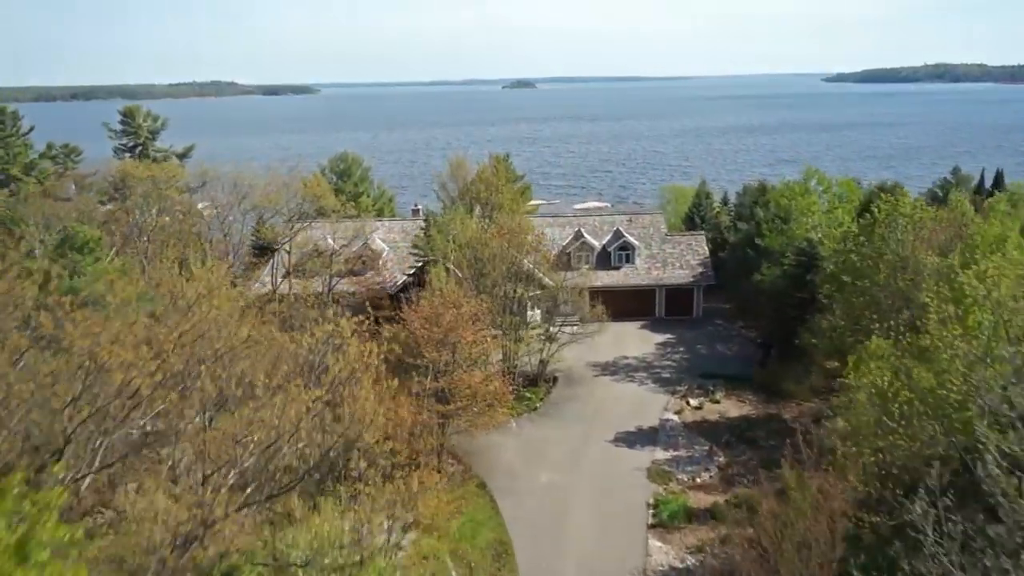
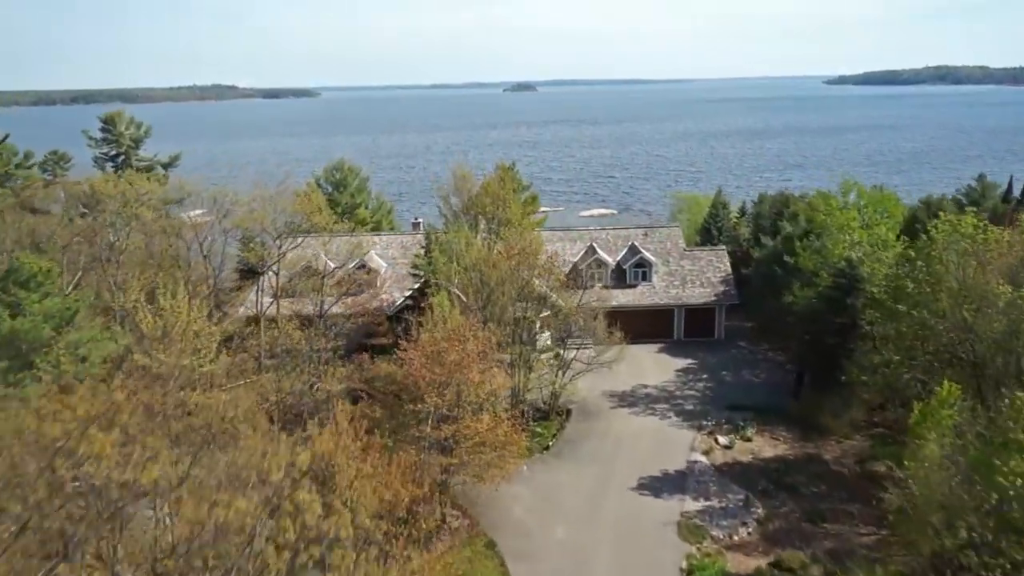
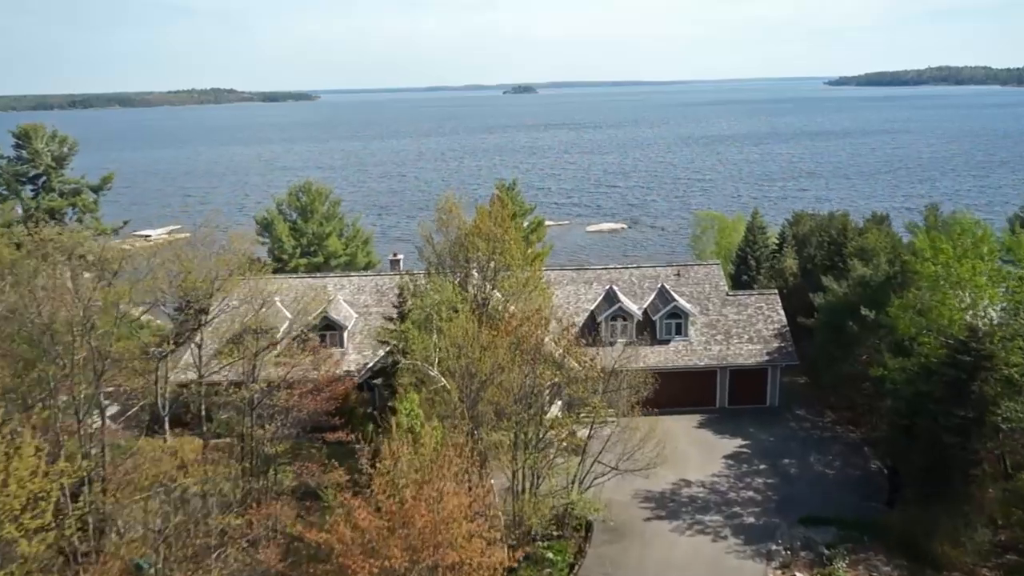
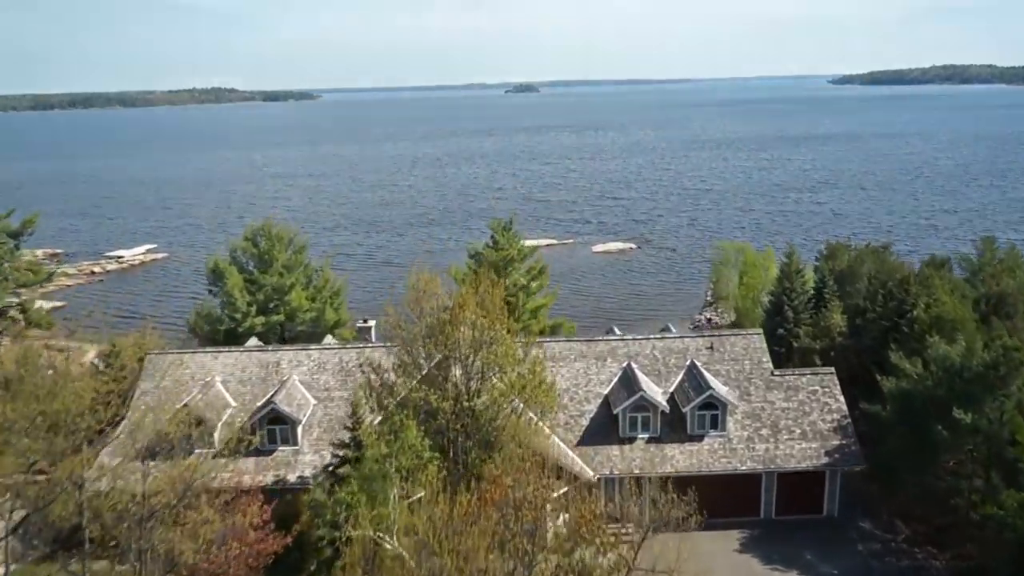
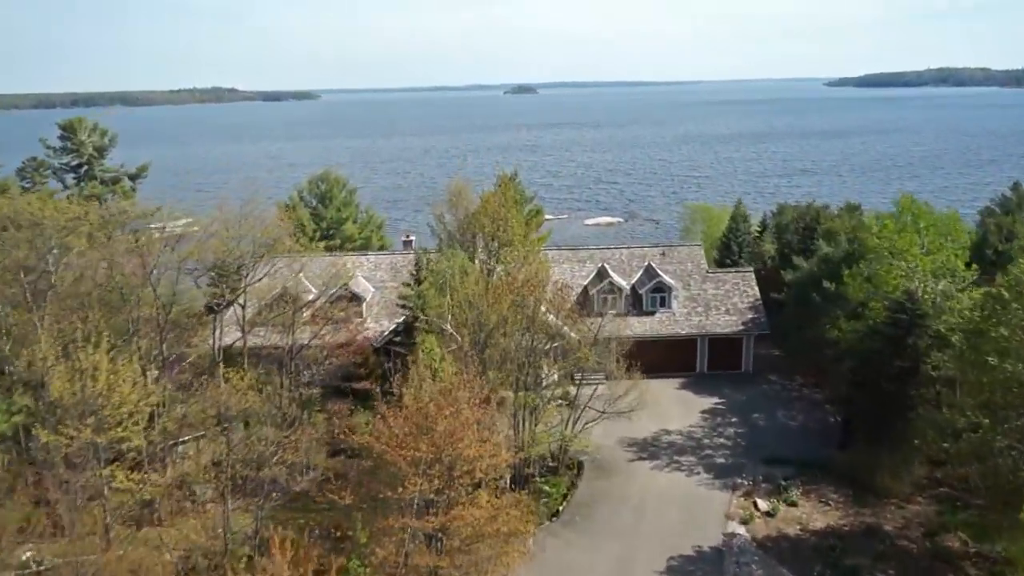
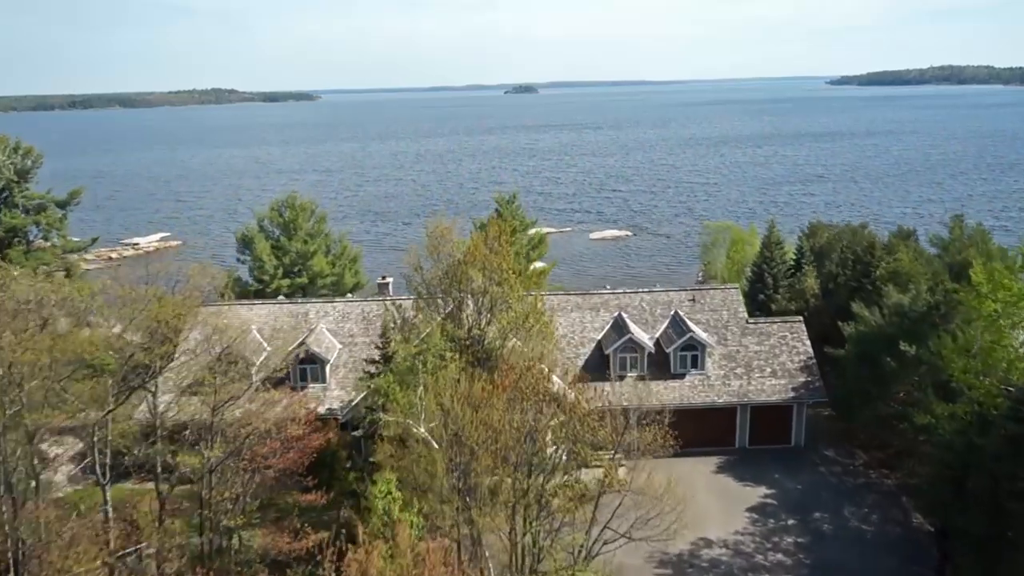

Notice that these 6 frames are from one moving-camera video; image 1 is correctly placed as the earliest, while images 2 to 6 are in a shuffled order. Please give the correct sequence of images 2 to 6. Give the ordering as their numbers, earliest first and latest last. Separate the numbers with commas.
2, 5, 3, 6, 4
